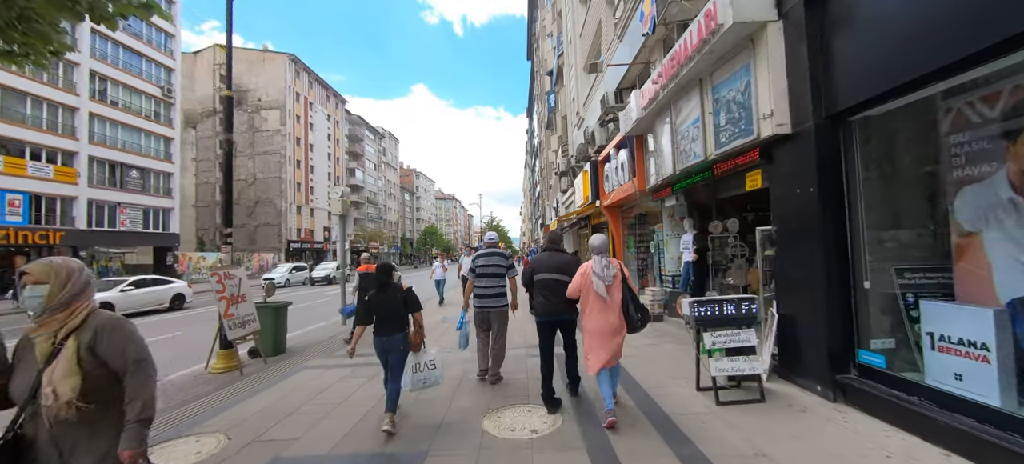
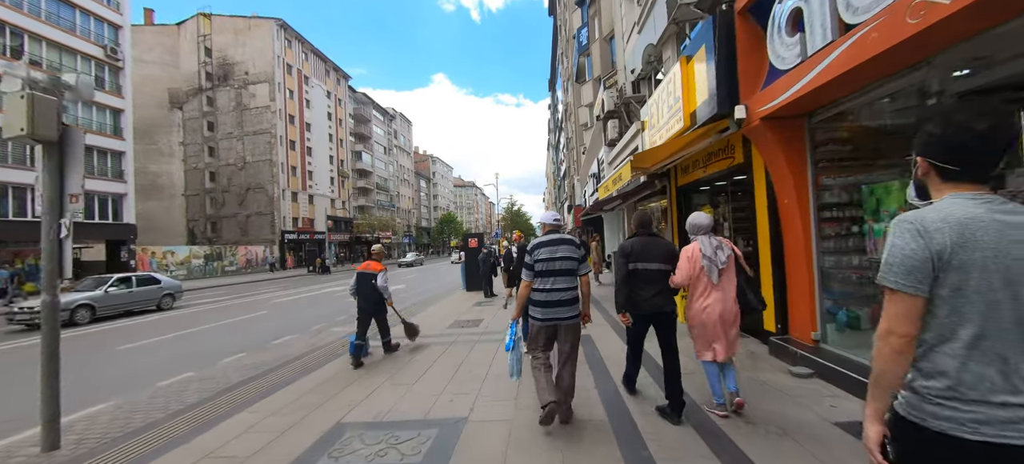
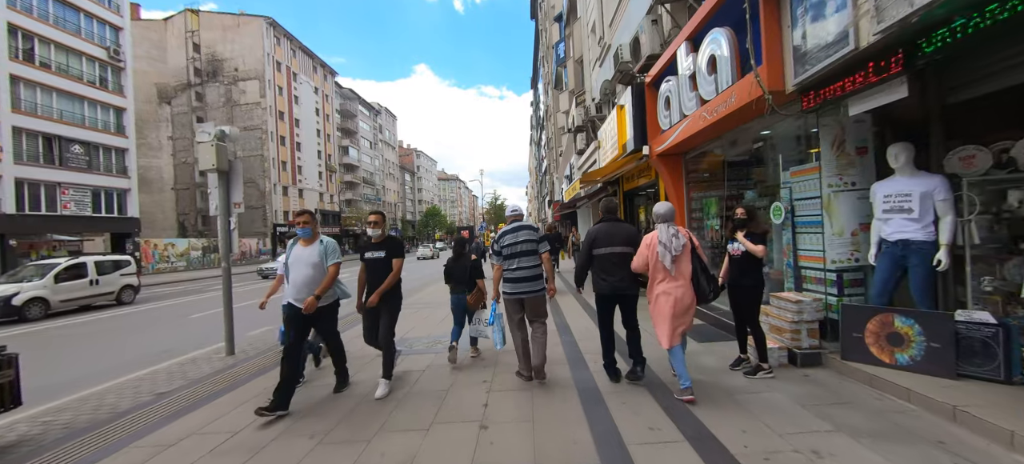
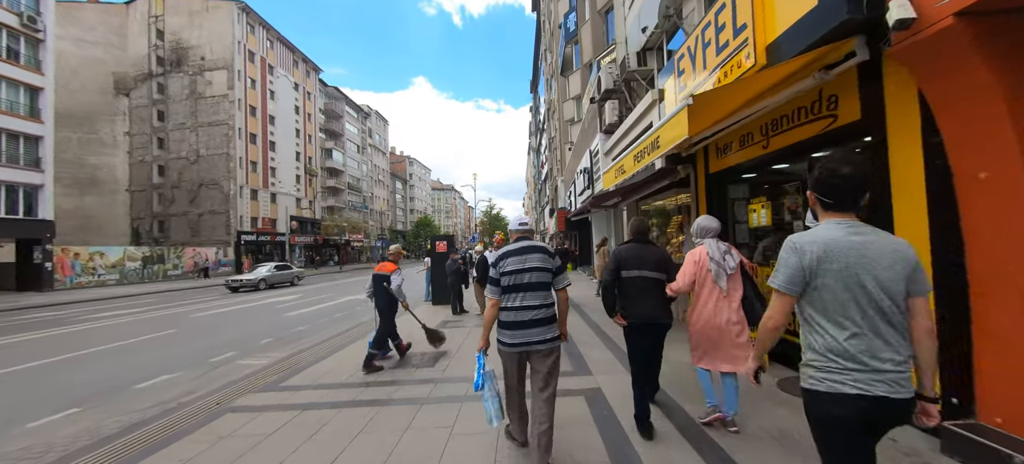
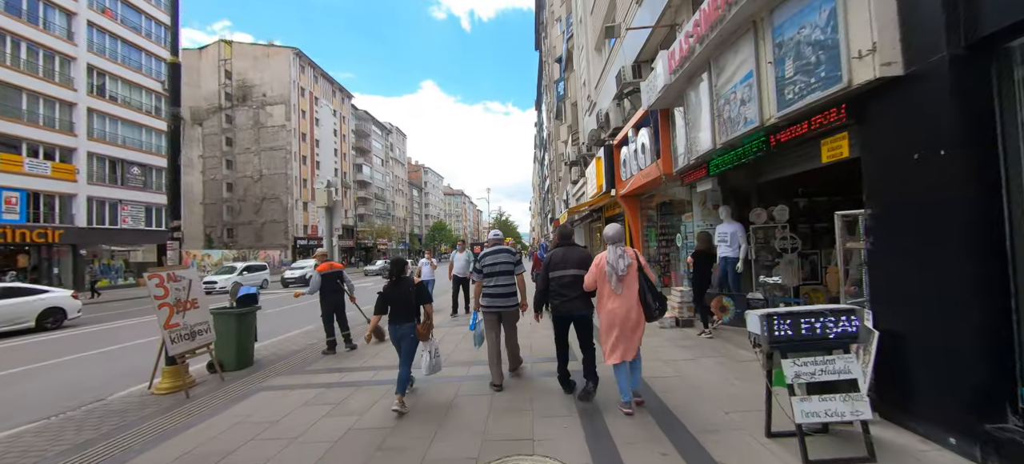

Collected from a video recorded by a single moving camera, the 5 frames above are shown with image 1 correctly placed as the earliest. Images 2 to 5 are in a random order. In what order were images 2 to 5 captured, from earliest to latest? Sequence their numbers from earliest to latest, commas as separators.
5, 3, 2, 4
